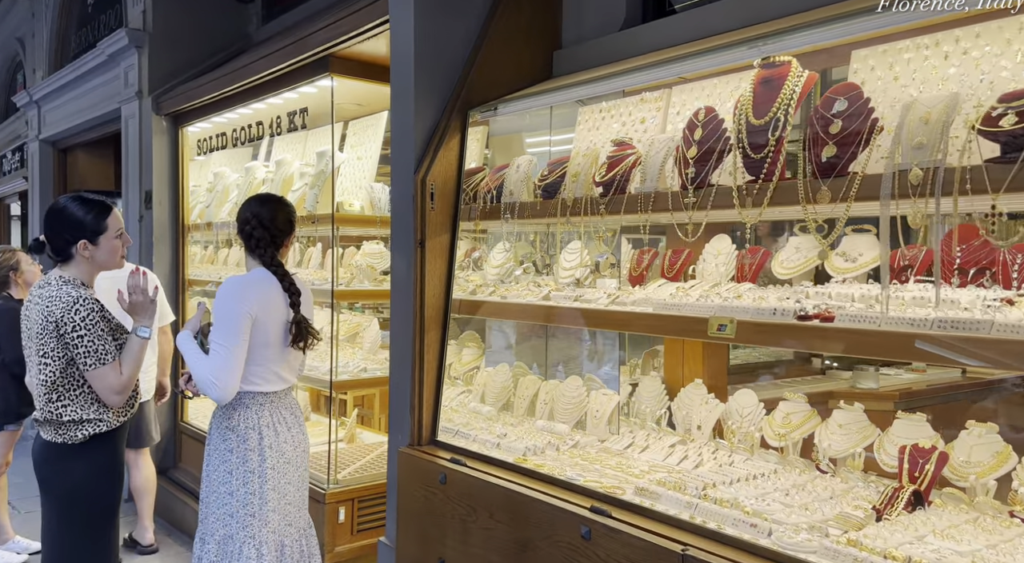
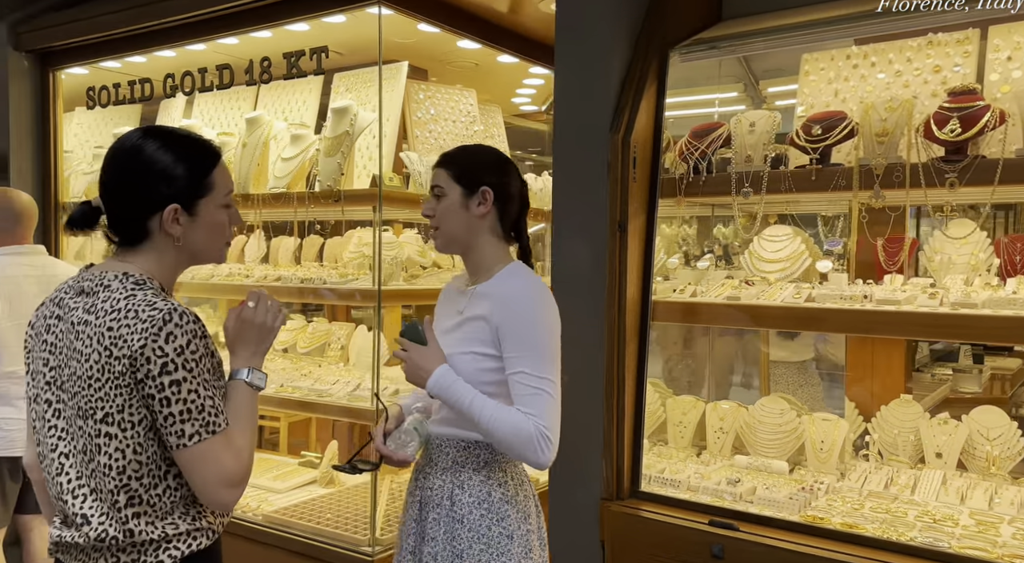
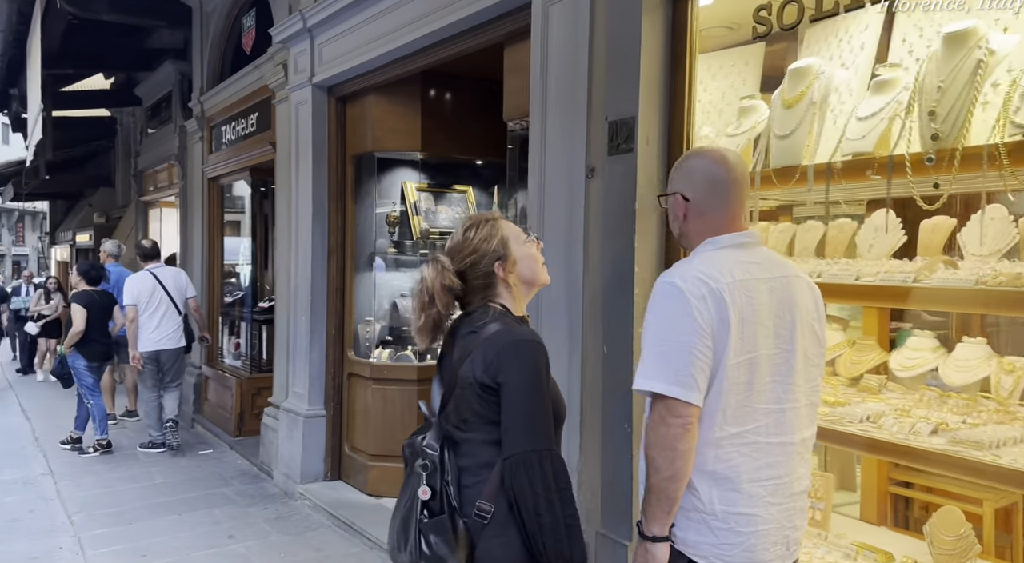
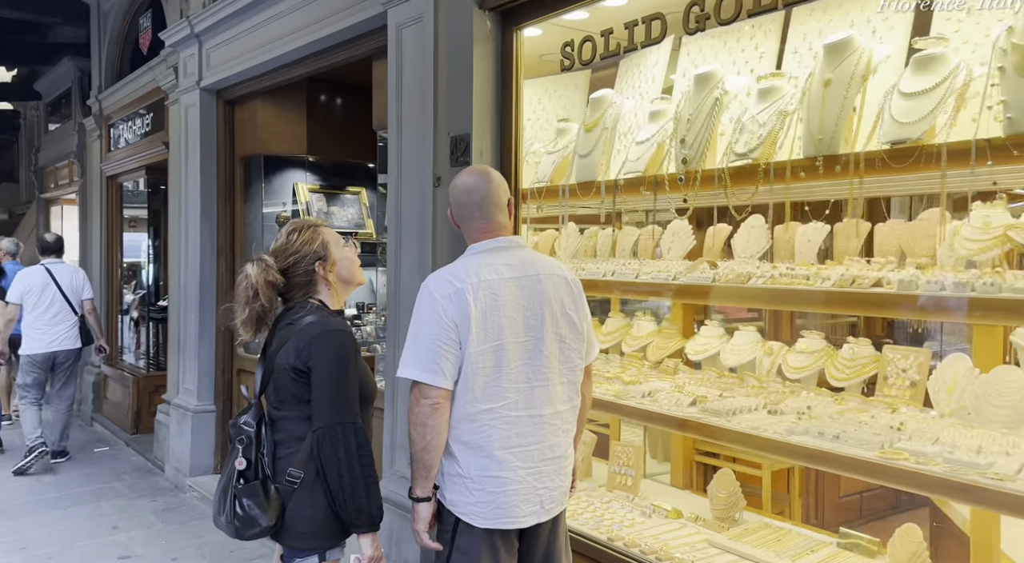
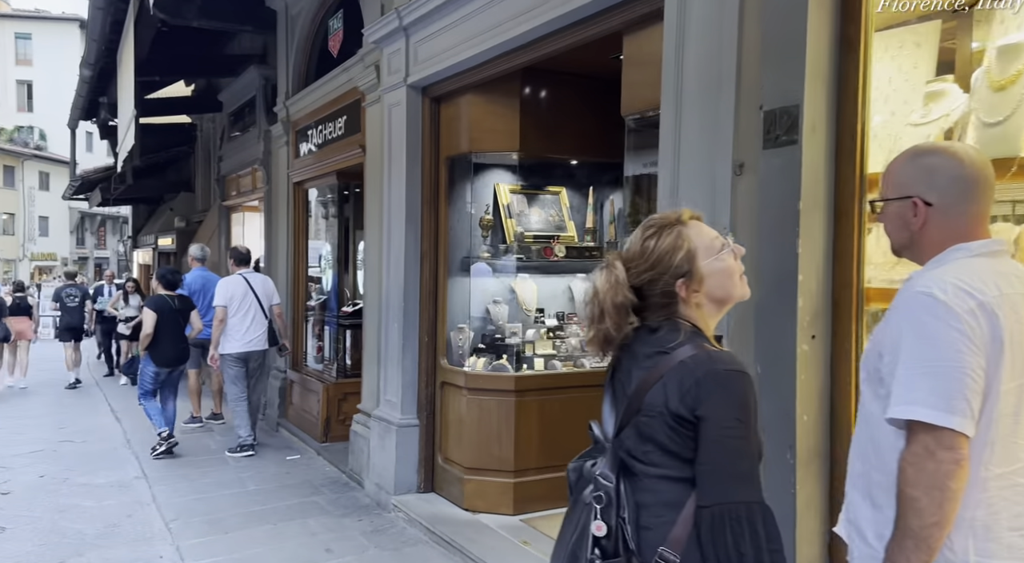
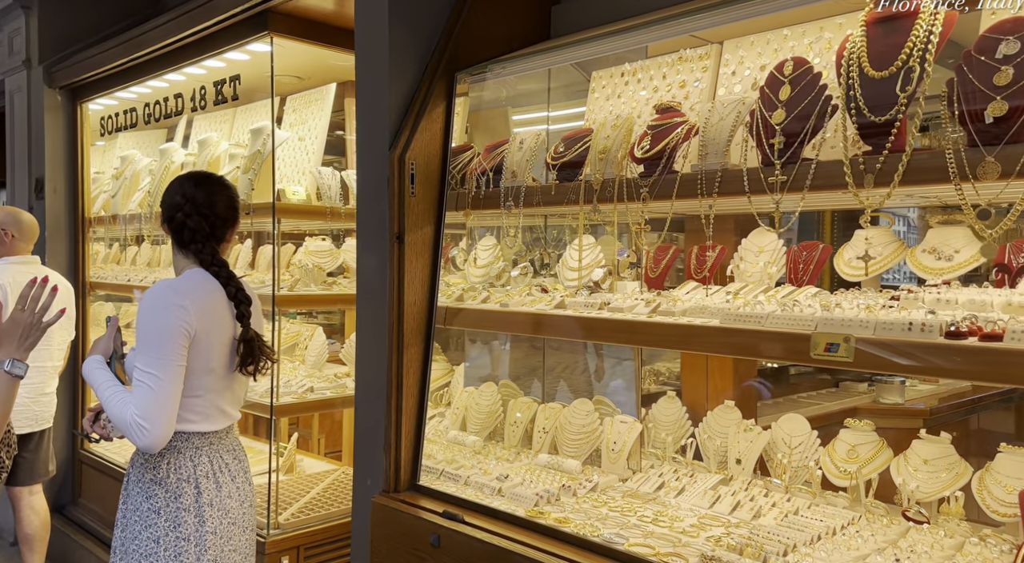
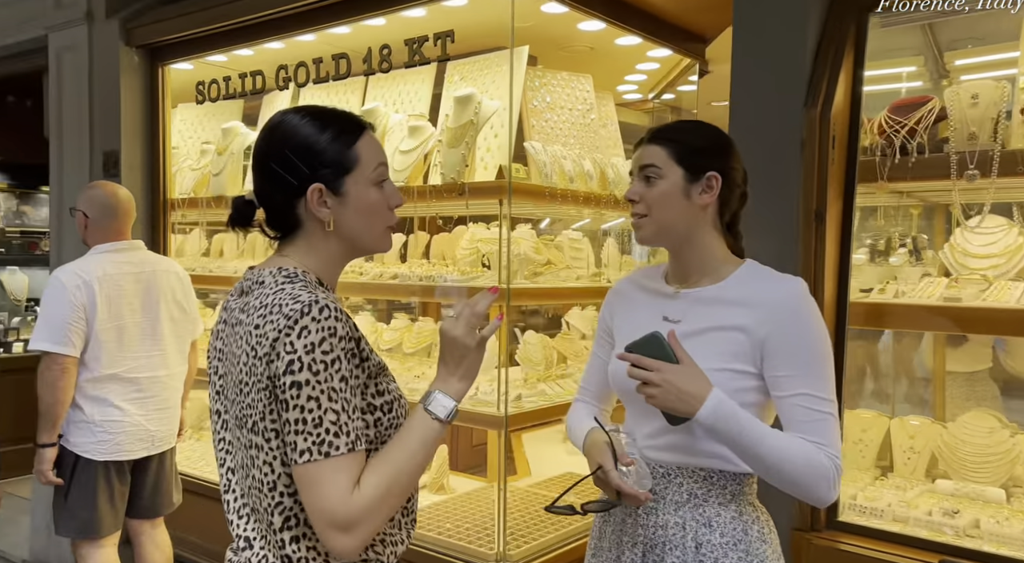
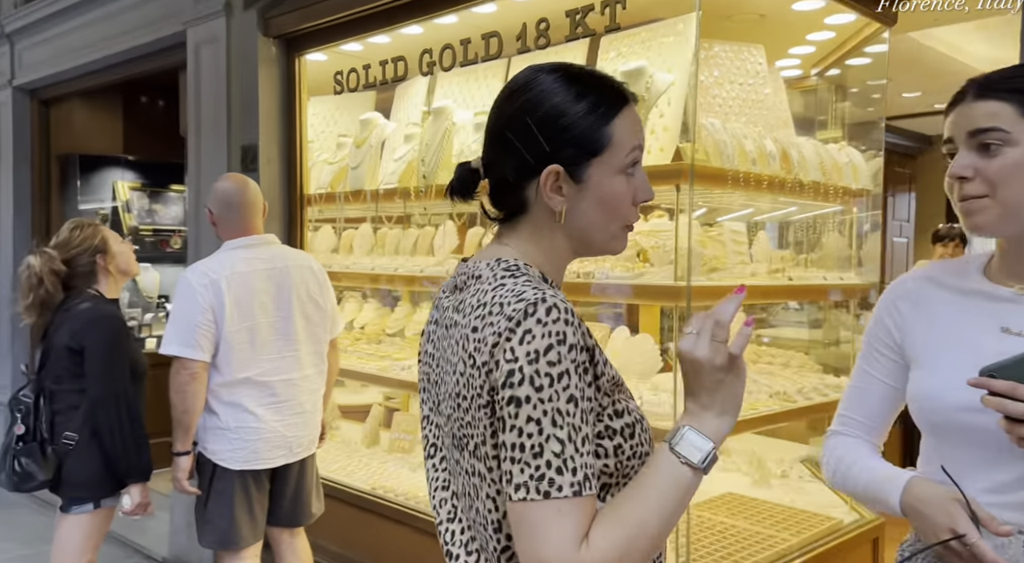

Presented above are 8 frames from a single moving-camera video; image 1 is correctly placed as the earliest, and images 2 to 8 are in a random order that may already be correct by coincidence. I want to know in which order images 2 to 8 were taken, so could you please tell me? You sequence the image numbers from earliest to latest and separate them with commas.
6, 2, 7, 8, 4, 3, 5
